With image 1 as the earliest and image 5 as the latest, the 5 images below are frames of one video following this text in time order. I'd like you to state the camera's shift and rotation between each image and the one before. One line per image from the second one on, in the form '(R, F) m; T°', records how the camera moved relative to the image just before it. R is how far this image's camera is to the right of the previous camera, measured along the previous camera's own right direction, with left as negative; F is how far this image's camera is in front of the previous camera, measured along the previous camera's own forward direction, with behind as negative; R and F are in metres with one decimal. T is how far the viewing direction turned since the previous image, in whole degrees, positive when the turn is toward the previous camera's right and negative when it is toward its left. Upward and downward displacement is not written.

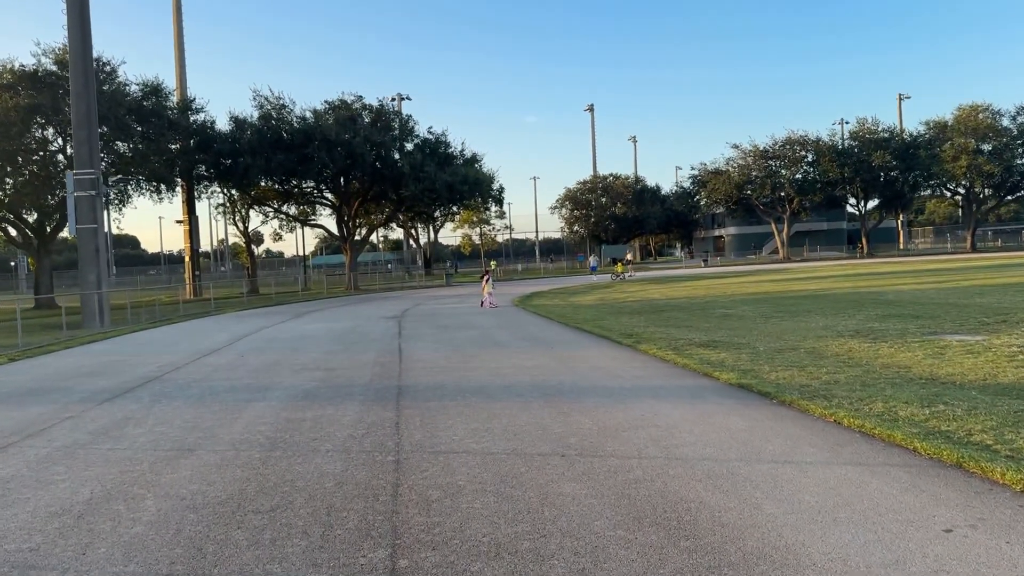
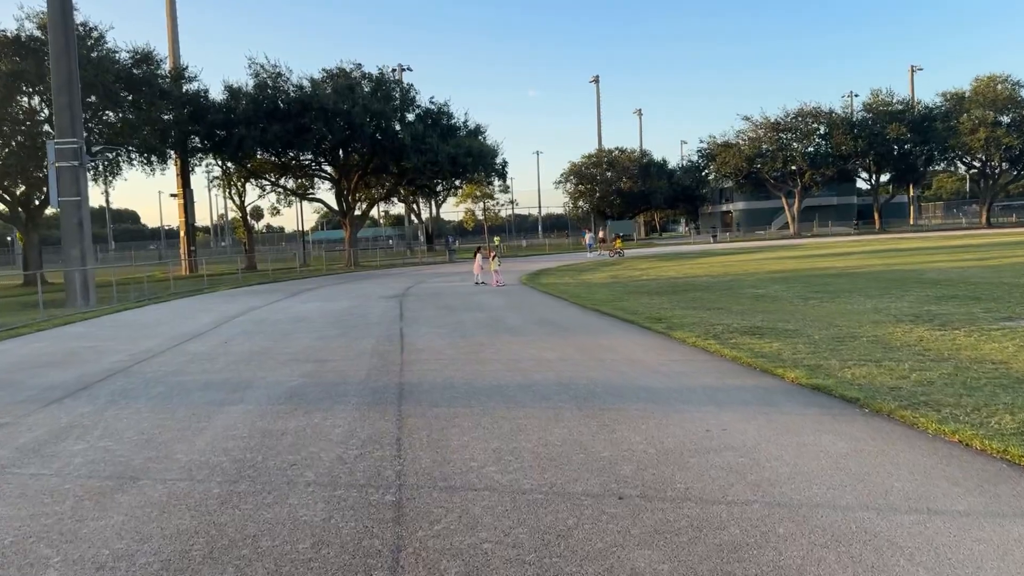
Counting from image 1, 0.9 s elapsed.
(-0.2, +1.5) m; 0°
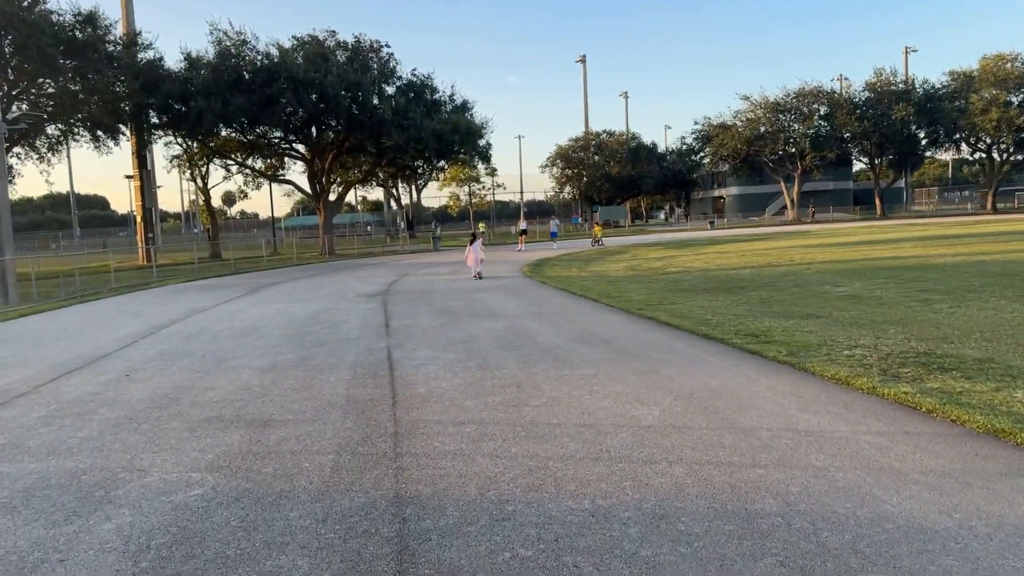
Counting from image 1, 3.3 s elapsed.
(-0.7, +4.0) m; +2°
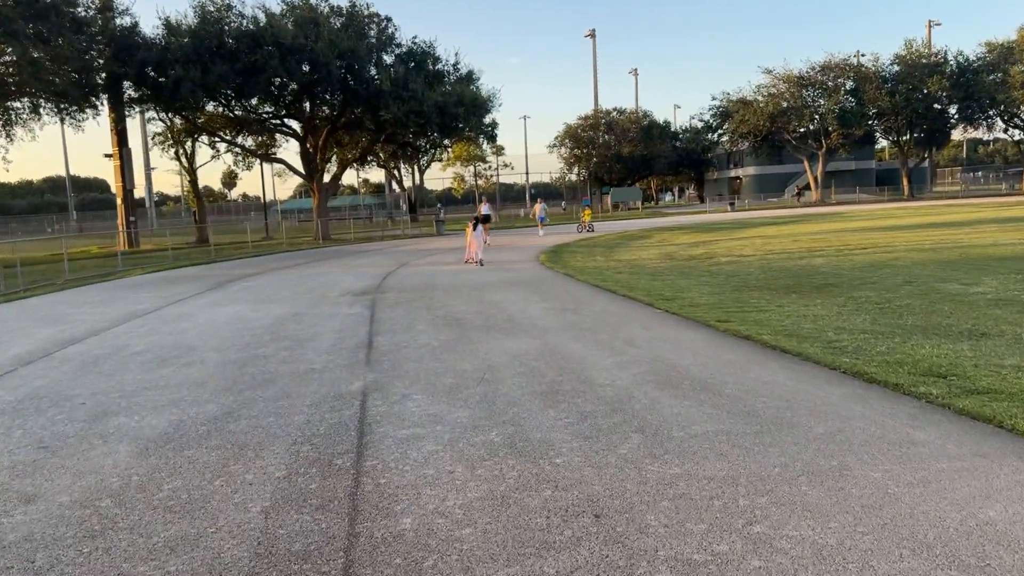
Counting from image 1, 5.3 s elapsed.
(-0.3, +3.4) m; 0°
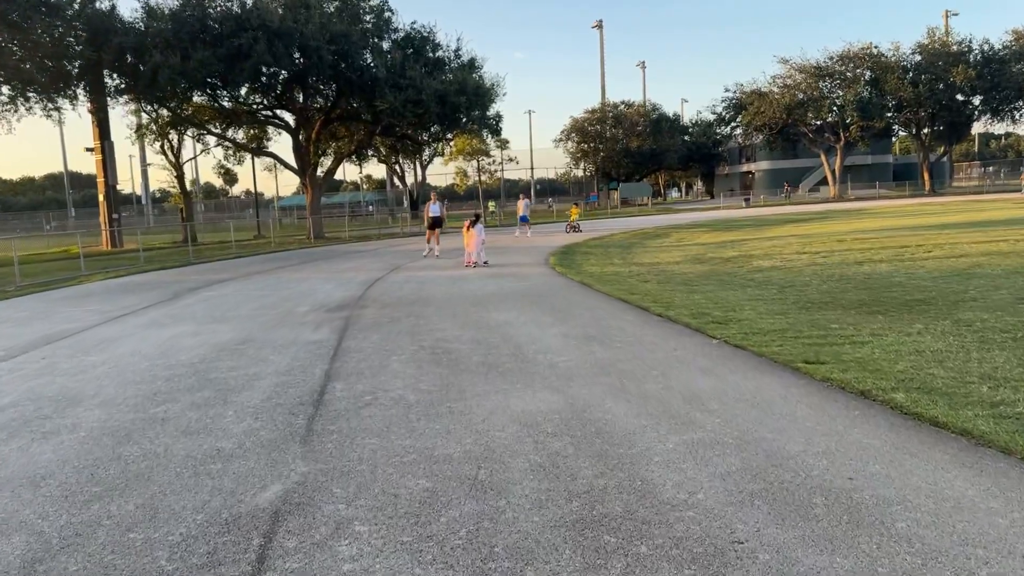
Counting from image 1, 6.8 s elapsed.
(0.0, +2.4) m; 0°
